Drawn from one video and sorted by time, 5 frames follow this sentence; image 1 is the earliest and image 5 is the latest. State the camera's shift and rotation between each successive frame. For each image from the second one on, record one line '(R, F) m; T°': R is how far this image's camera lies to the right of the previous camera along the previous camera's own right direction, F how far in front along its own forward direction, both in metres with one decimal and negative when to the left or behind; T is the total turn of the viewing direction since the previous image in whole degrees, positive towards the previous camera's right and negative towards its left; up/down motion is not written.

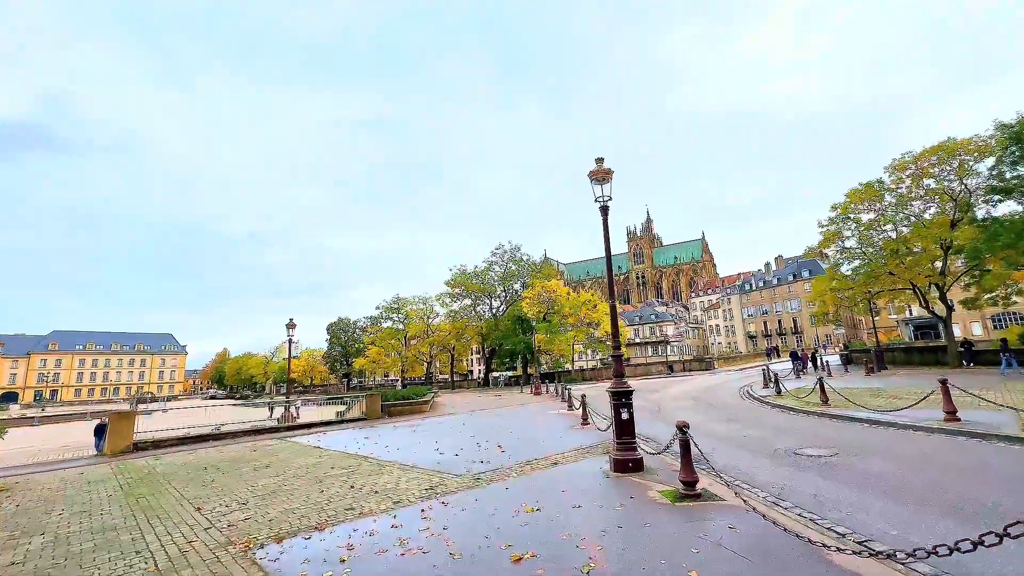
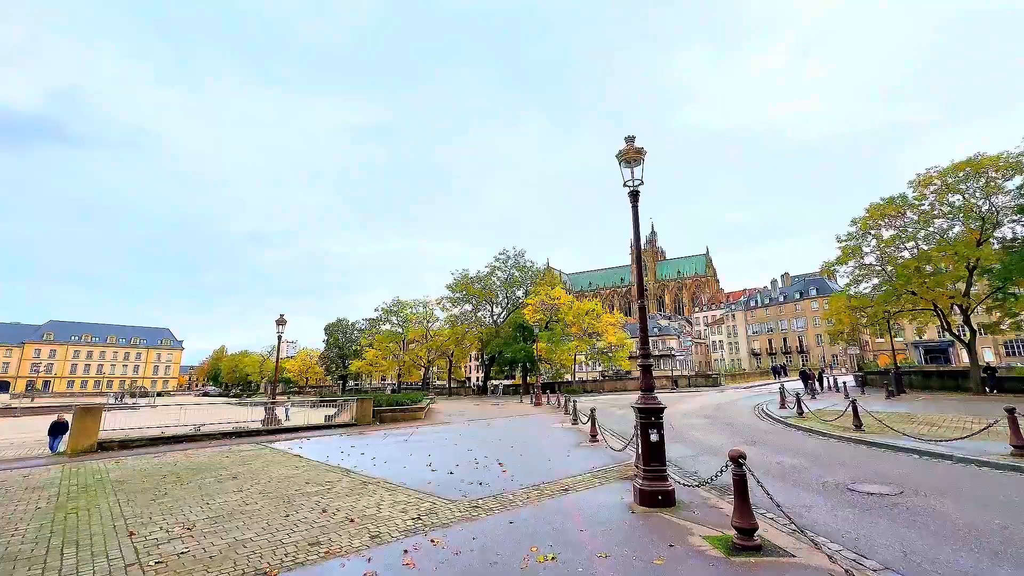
(-0.2, +1.2) m; 0°
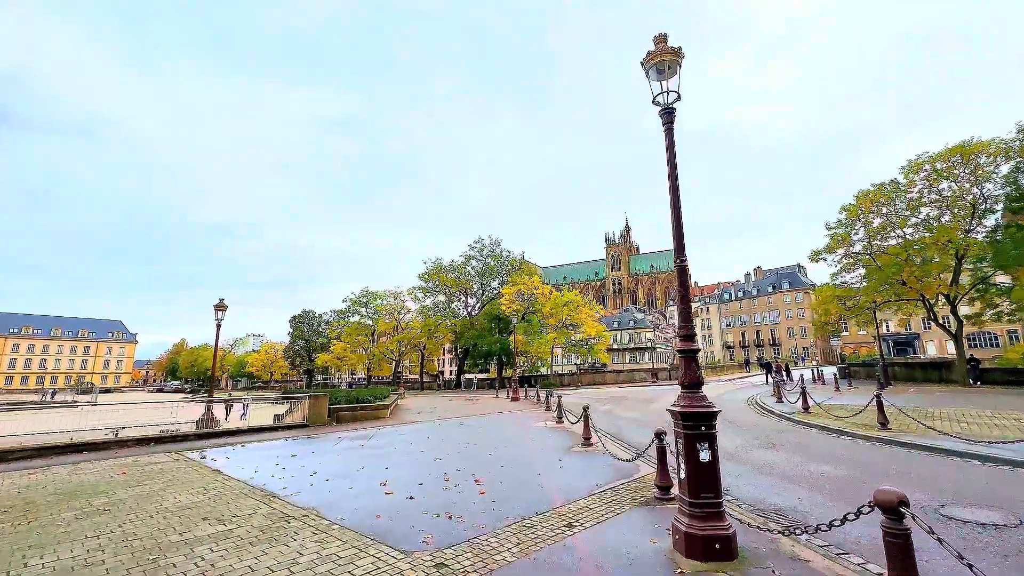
(-0.1, +2.2) m; +3°
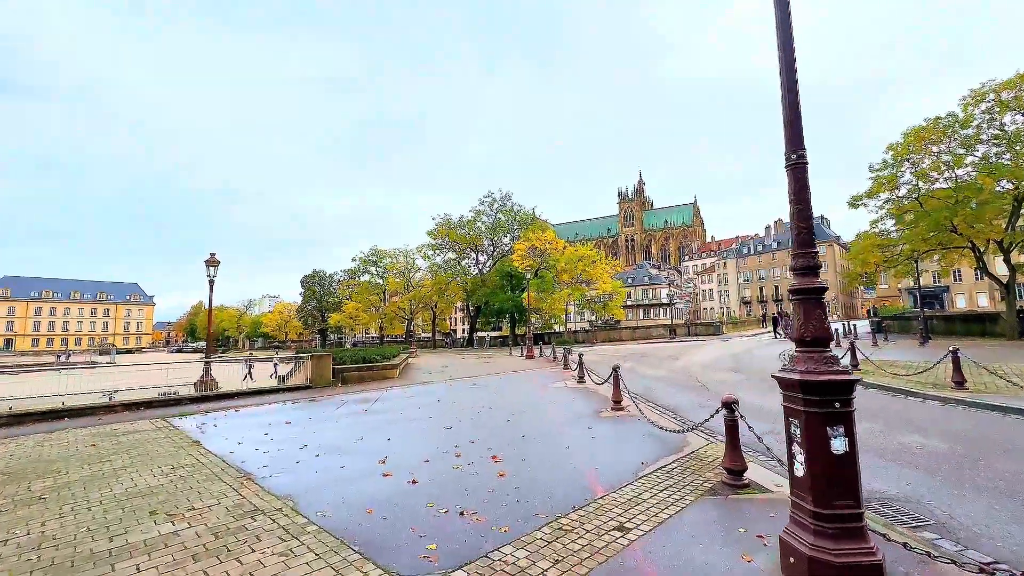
(-0.2, +1.5) m; -1°
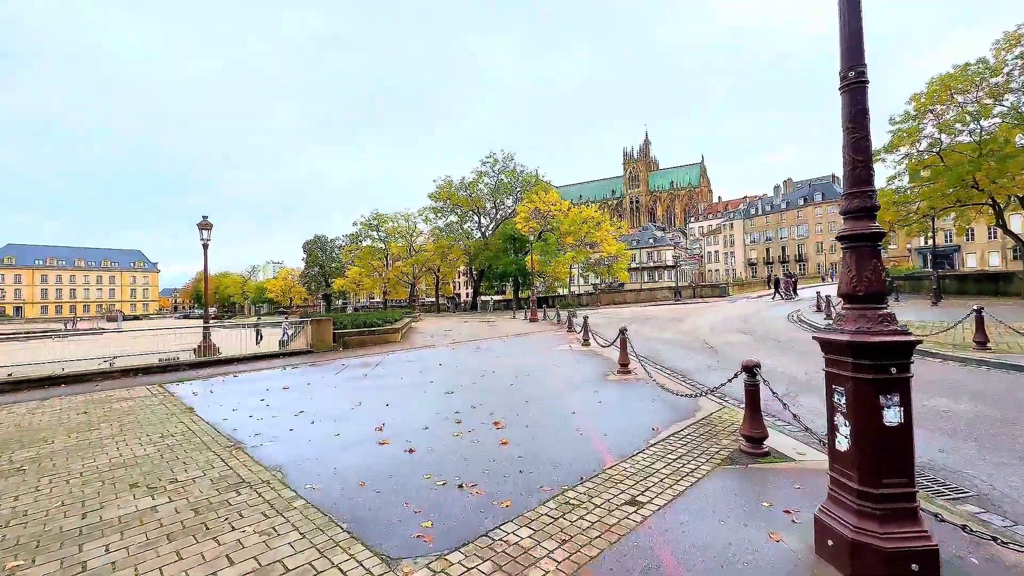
(0.0, +0.5) m; 0°
